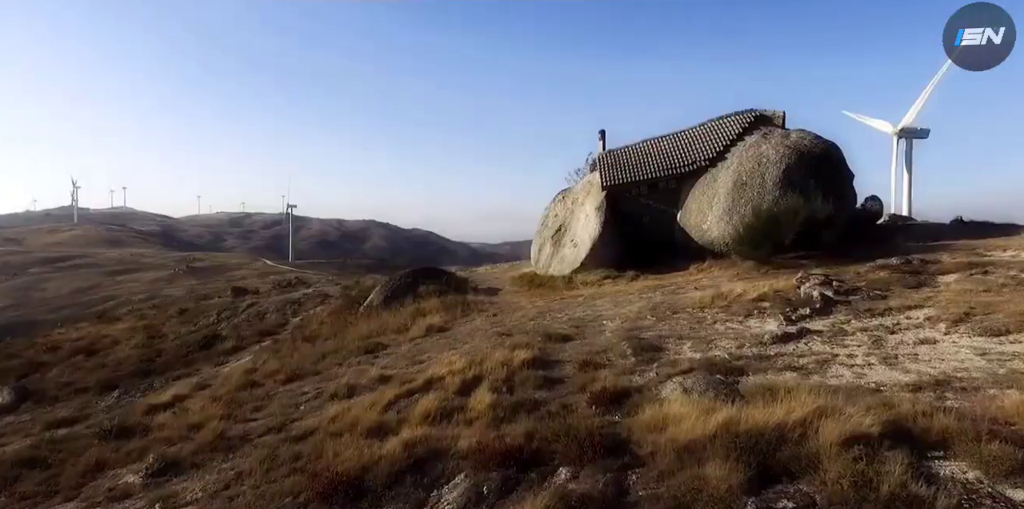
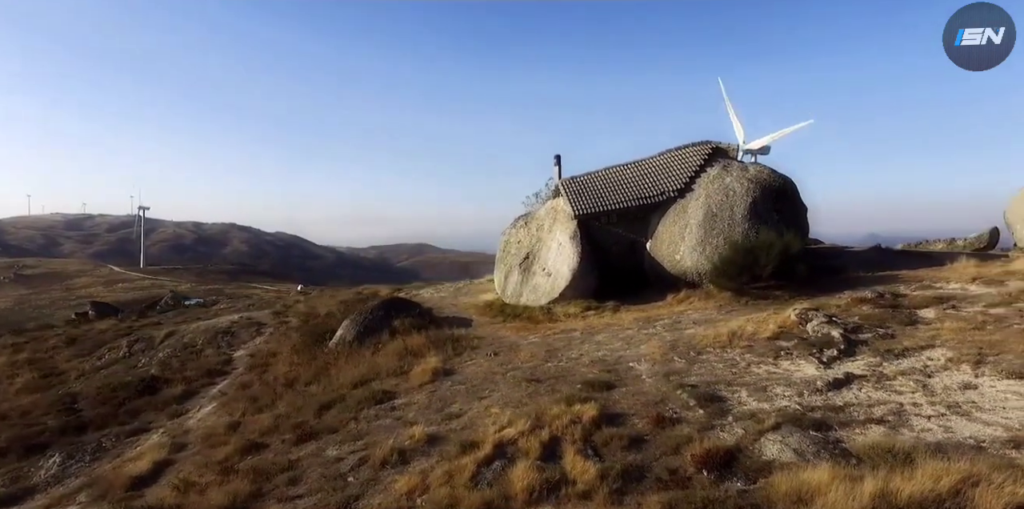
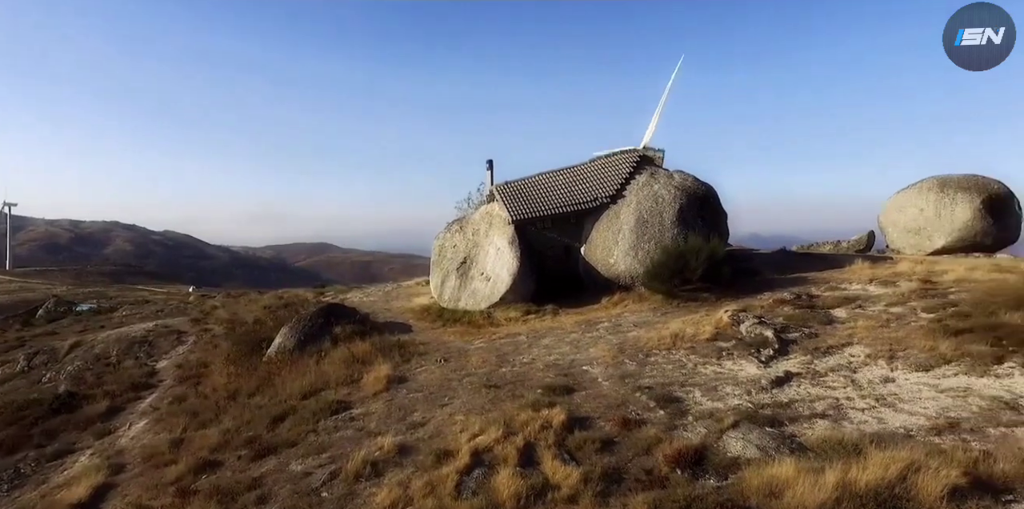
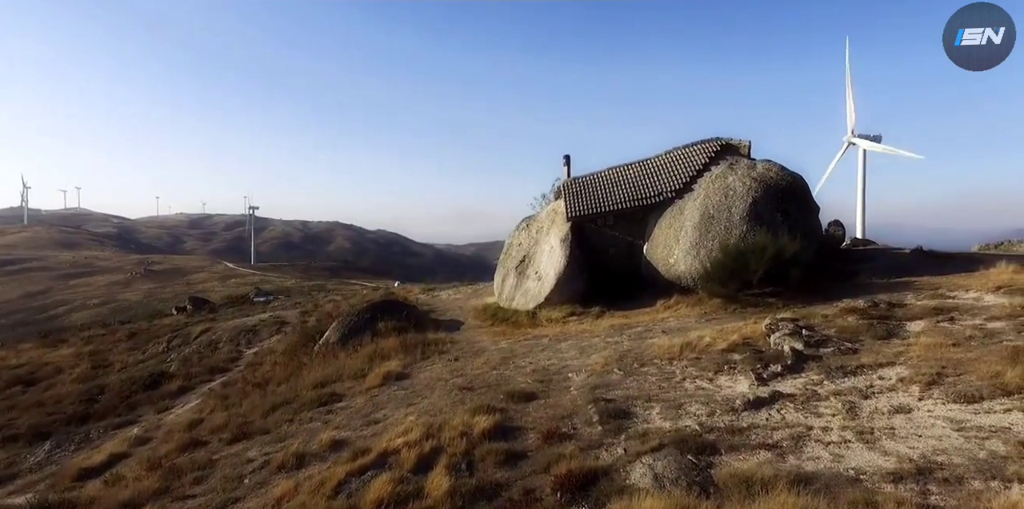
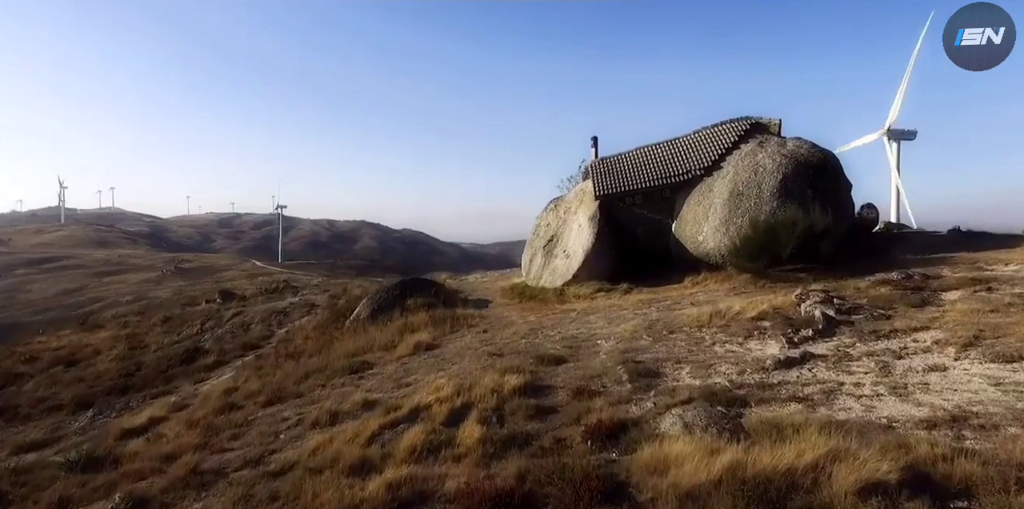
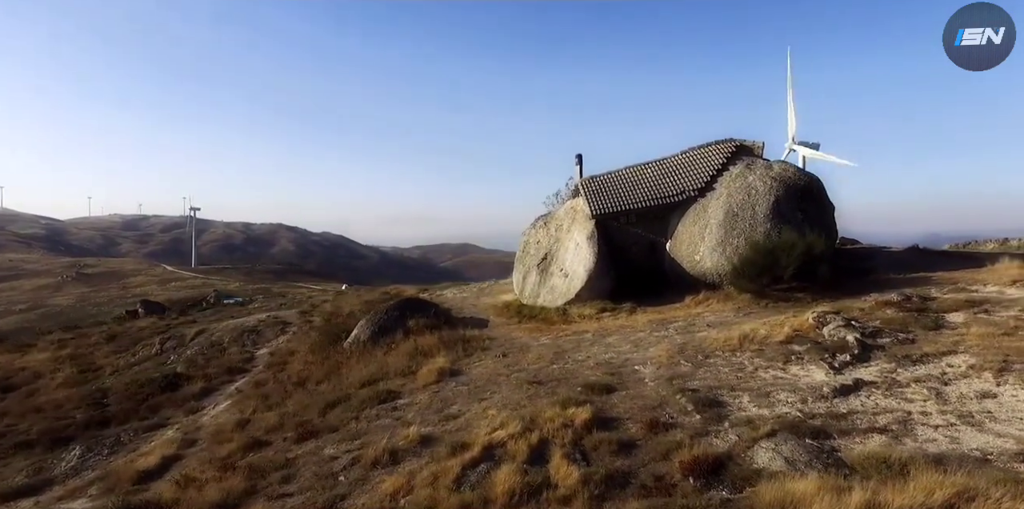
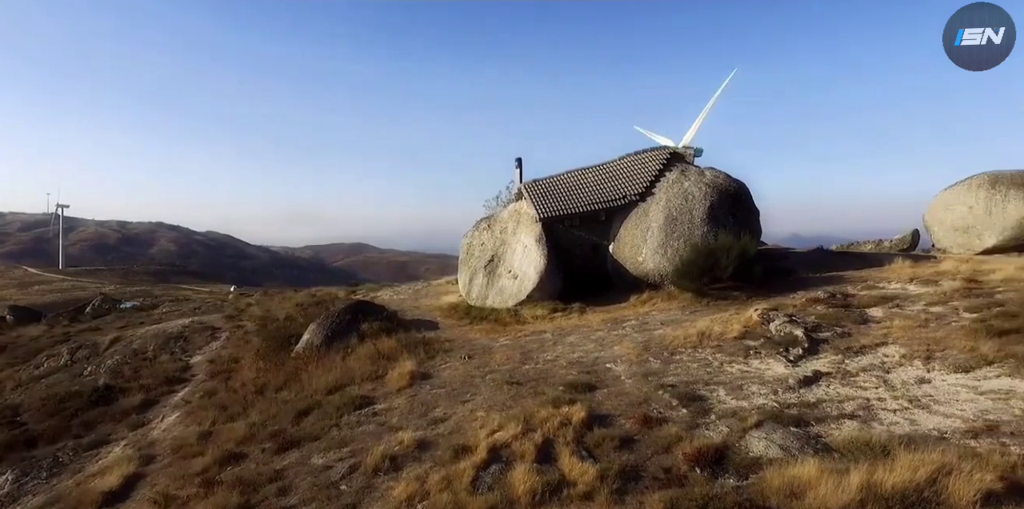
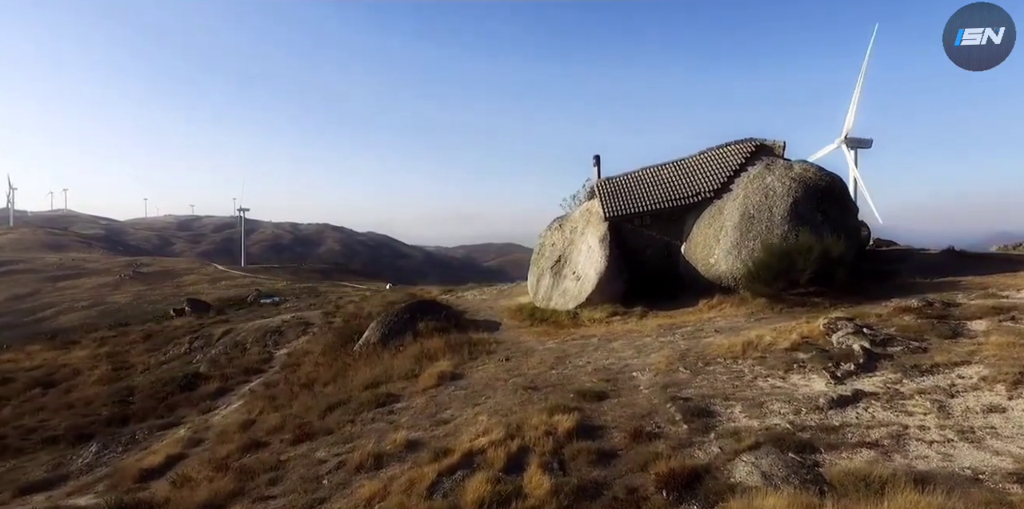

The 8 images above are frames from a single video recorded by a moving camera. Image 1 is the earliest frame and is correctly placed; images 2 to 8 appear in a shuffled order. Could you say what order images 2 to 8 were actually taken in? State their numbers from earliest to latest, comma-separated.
5, 4, 8, 6, 2, 7, 3
